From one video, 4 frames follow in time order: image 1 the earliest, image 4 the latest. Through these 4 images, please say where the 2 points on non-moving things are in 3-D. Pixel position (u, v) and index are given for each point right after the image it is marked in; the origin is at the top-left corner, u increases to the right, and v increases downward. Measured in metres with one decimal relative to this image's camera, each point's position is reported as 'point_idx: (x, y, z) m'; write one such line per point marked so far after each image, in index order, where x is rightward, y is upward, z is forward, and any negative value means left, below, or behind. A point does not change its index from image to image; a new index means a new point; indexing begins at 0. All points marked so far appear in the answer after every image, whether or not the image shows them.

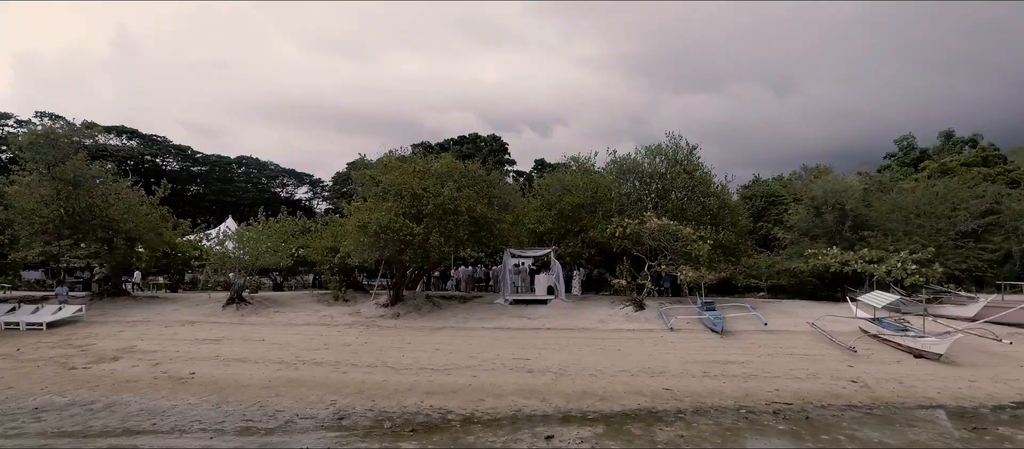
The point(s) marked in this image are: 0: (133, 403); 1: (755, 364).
0: (-6.6, -3.1, +10.6) m
1: (+5.4, -3.1, +13.2) m
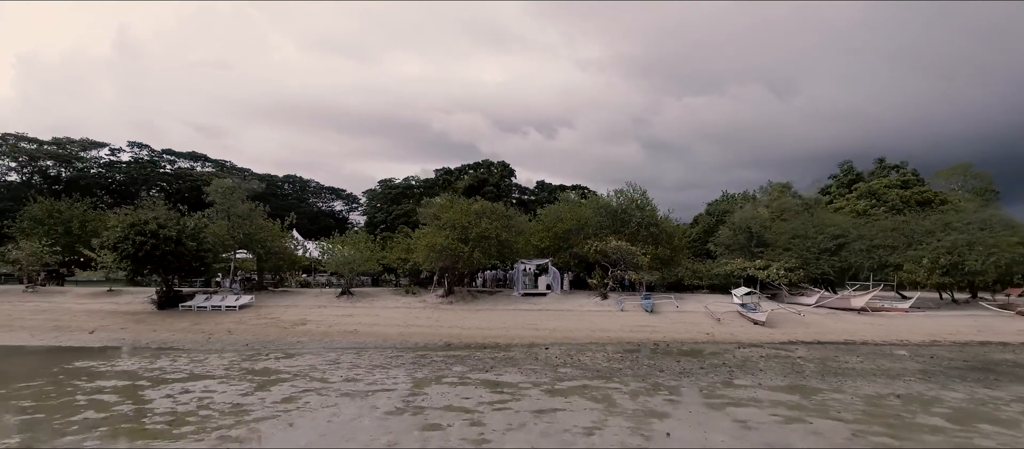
0: (-6.0, -4.1, +21.3) m
1: (+5.9, -4.1, +24.0) m
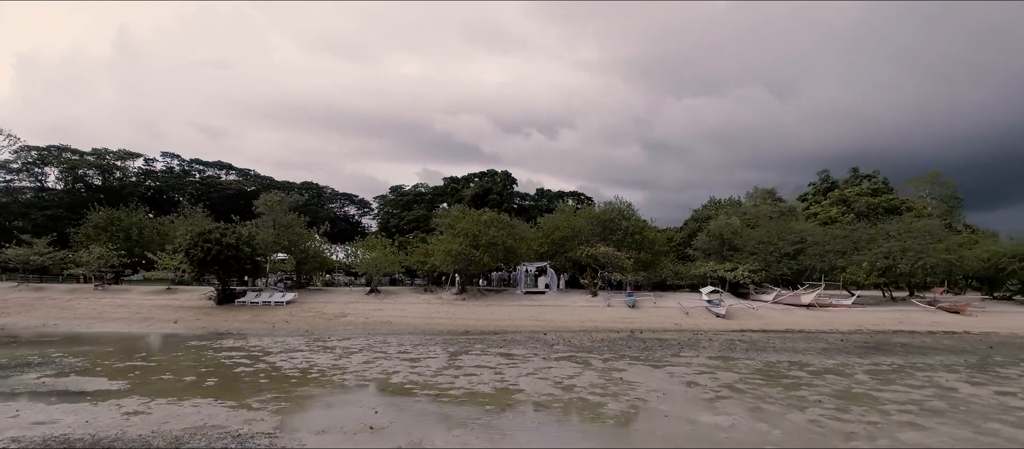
0: (-5.8, -4.5, +26.5) m
1: (+6.2, -4.6, +29.2) m
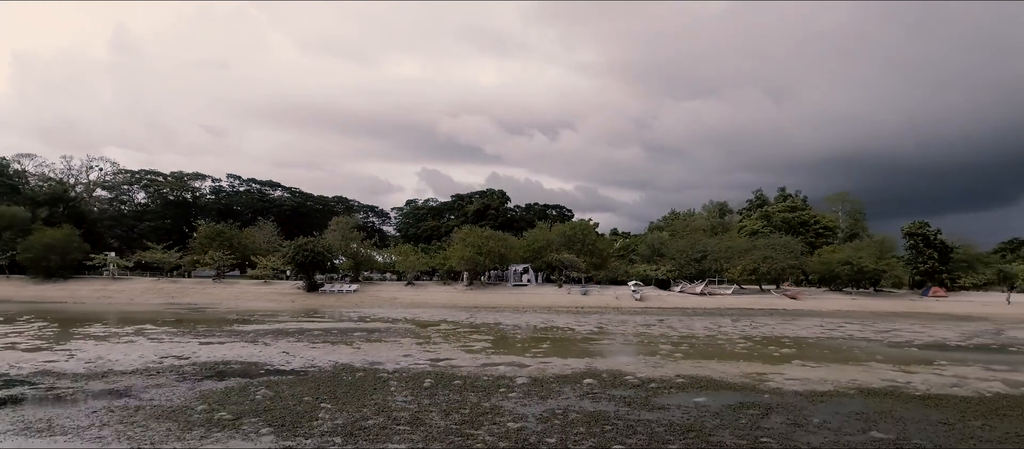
0: (-6.4, -5.8, +42.9) m
1: (+5.5, -5.8, +45.6) m
